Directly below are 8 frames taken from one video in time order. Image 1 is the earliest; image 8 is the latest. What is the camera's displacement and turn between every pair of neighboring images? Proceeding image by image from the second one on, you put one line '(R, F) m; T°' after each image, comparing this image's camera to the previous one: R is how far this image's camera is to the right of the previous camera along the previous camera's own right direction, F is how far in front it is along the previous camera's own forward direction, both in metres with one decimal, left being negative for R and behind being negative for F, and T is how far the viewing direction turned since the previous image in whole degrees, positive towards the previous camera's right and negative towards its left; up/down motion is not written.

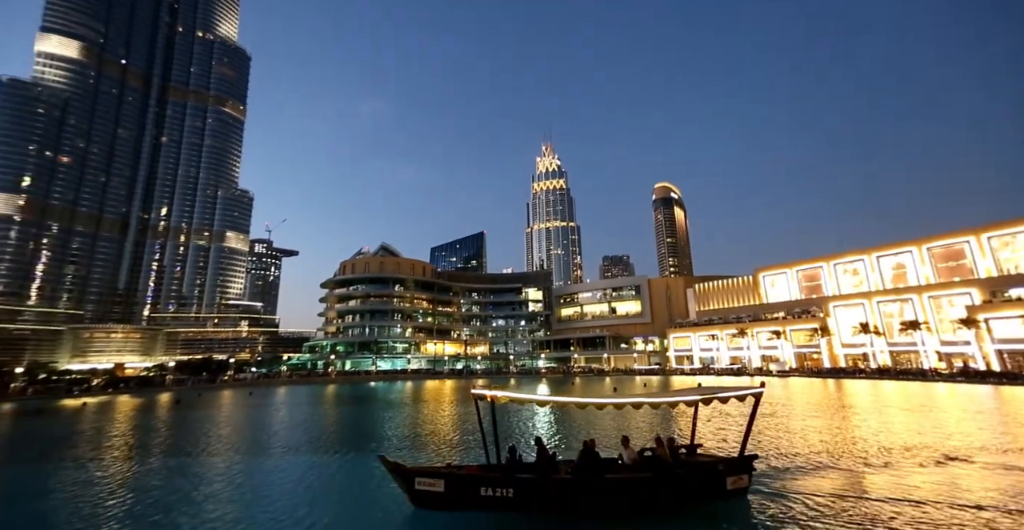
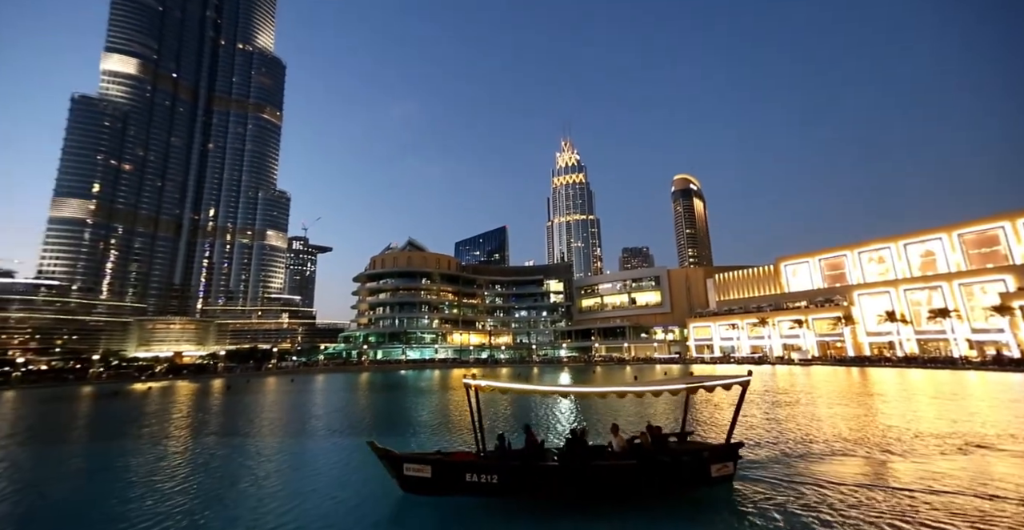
(-0.3, -2.7) m; -3°
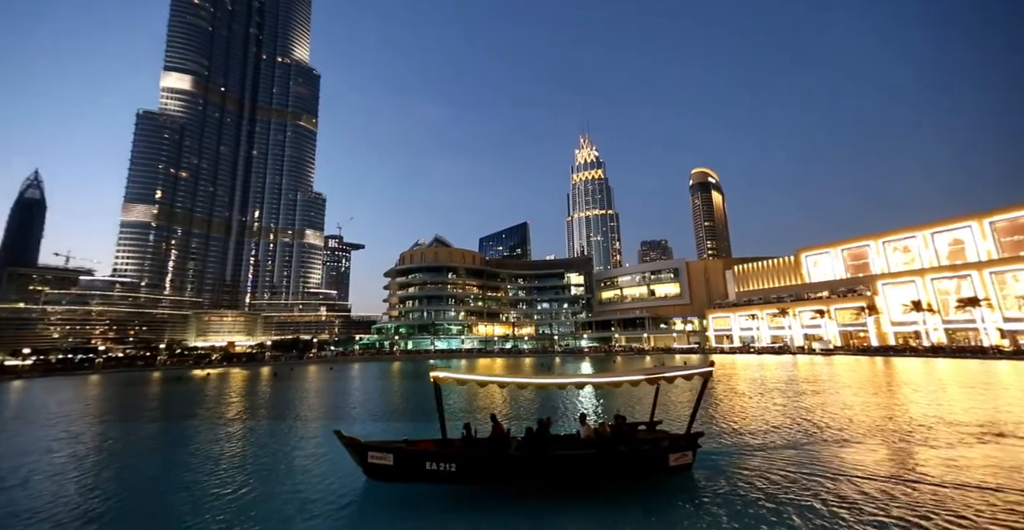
(-0.4, -3.2) m; -3°
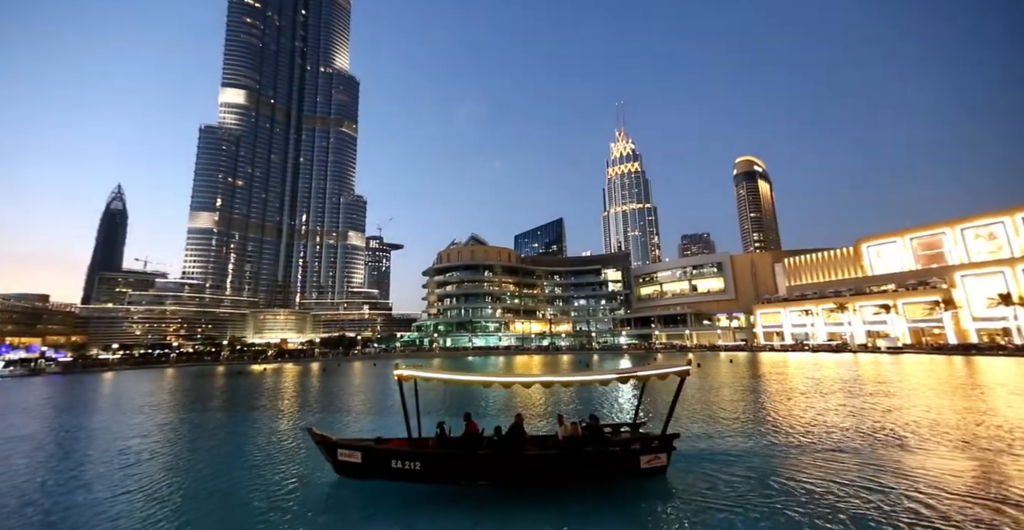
(+2.2, -0.2) m; -6°
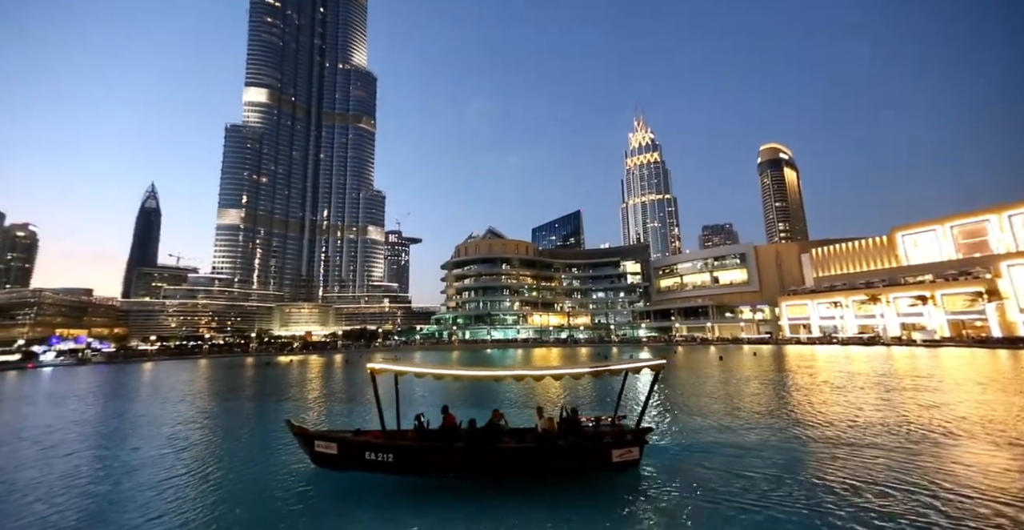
(+1.1, 0.0) m; -3°
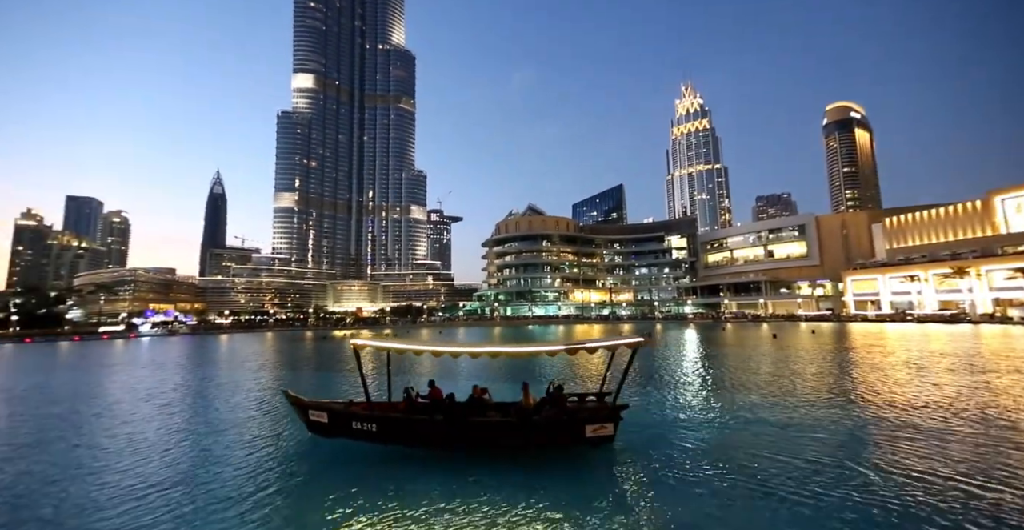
(+2.2, +0.3) m; -7°
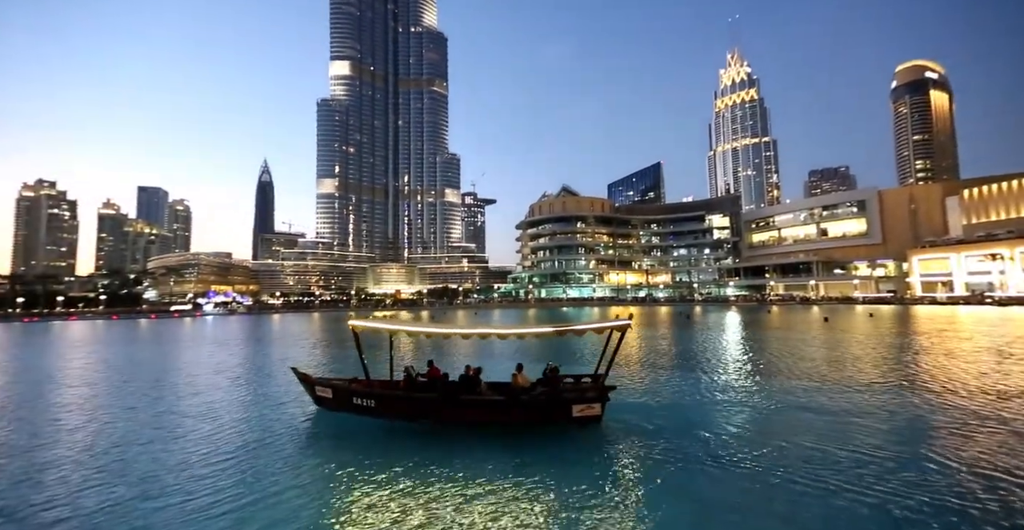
(+1.4, +0.3) m; -5°
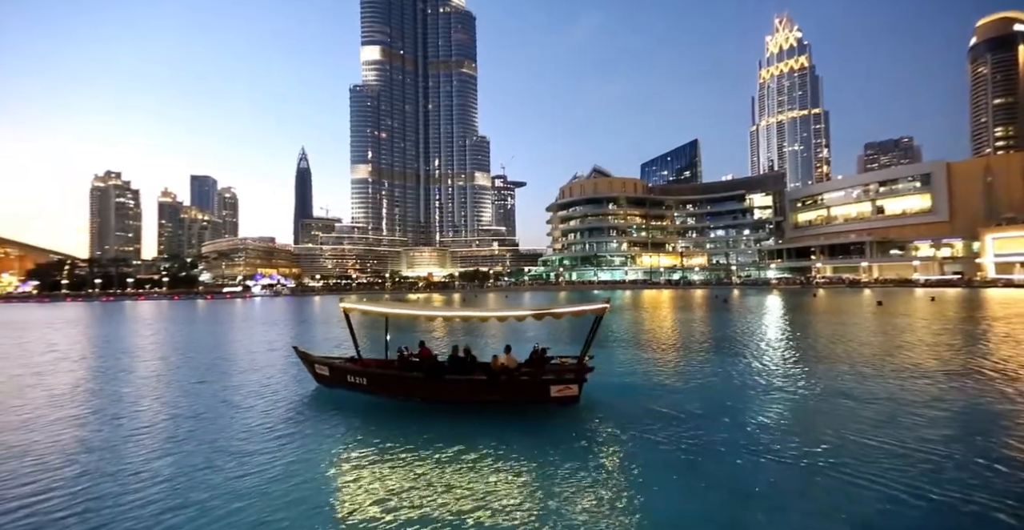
(+0.9, +0.4) m; -5°
